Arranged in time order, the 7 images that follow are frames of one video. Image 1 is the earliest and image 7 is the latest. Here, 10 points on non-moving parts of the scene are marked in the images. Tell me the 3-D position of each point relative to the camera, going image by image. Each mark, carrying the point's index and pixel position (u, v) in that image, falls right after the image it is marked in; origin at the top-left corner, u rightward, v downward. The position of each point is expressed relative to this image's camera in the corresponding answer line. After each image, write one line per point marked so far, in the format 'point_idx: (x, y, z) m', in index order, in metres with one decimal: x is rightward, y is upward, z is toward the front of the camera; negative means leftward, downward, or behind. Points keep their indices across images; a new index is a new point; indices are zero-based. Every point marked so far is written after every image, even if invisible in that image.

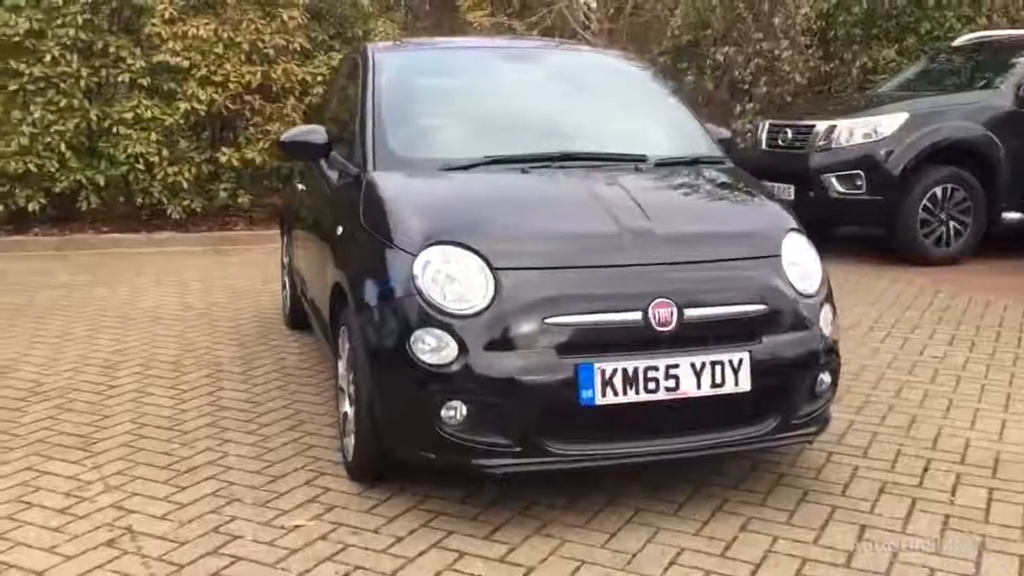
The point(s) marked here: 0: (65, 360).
0: (-2.5, -0.4, +5.6) m
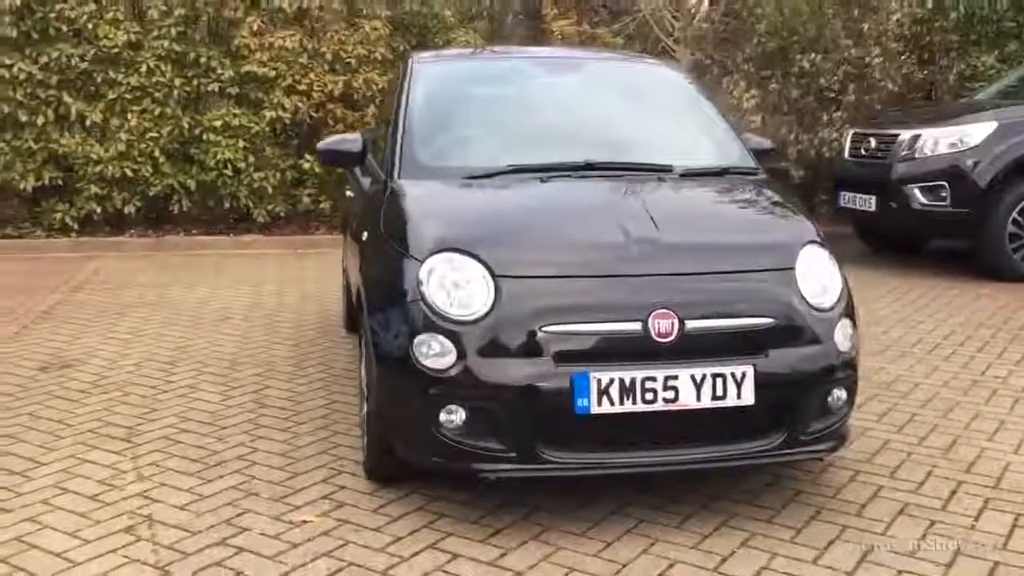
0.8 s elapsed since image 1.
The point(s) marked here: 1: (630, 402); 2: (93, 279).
0: (-2.2, -0.4, +5.9) m
1: (+0.4, -0.4, +3.3) m
2: (-3.5, +0.1, +8.5) m
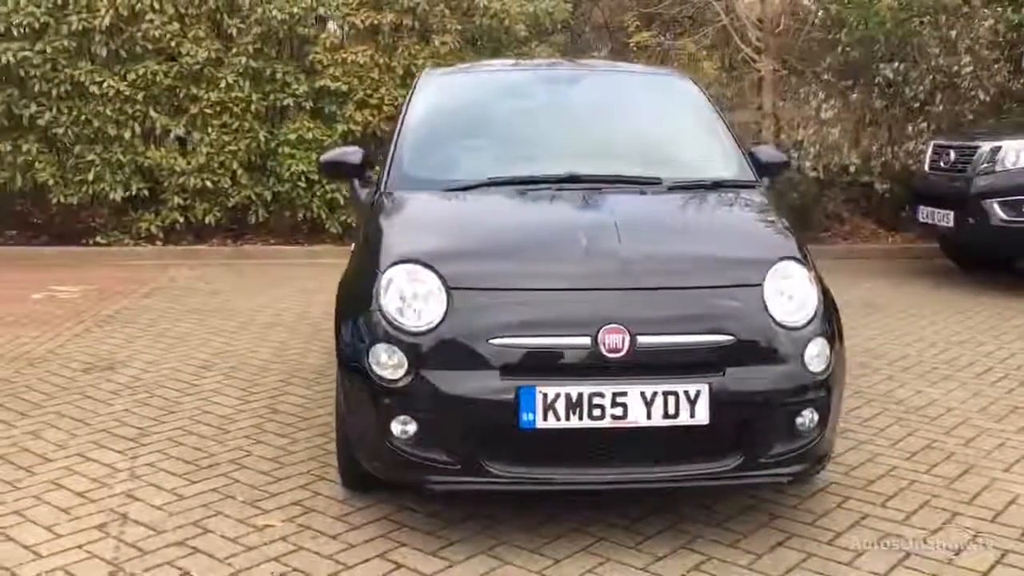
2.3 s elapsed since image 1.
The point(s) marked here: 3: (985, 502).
0: (-2.1, -0.4, +6.1) m
1: (+0.2, -0.4, +3.2) m
2: (-3.0, 0.0, +8.9) m
3: (+1.8, -0.8, +3.8) m
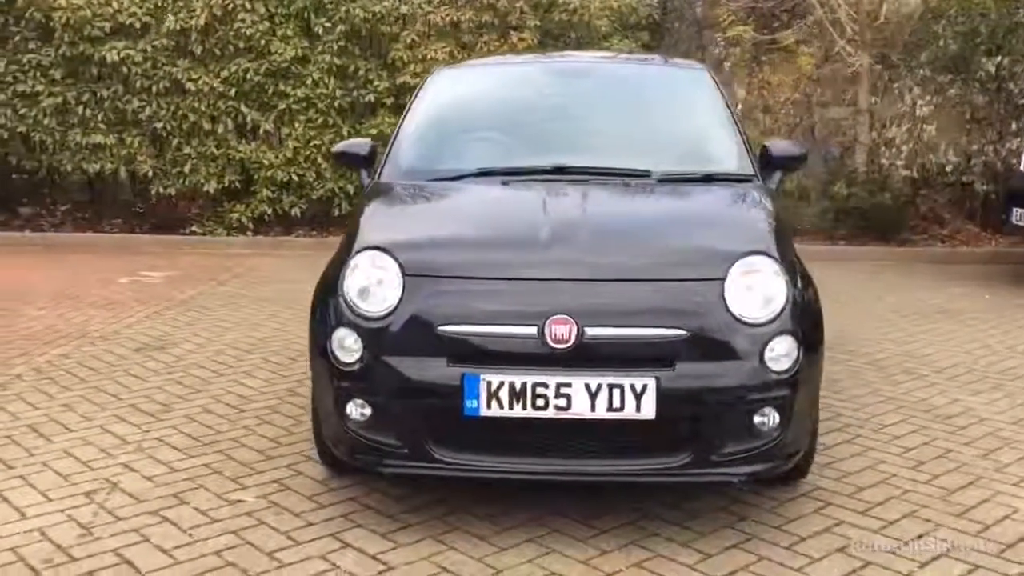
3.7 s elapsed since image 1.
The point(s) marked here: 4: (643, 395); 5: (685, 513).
0: (-1.8, -0.3, +6.4) m
1: (0.0, -0.4, +3.3) m
2: (-2.4, +0.1, +9.3) m
3: (+1.7, -0.8, +3.6) m
4: (+0.4, -0.3, +3.2) m
5: (+0.6, -0.8, +3.6) m
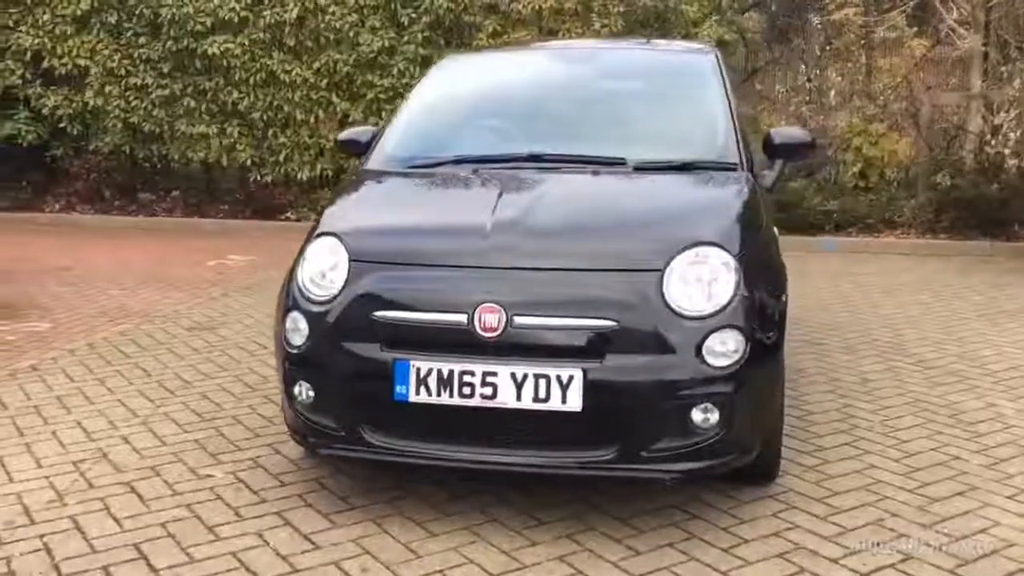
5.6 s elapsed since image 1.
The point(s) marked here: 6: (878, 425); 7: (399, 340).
0: (-1.6, -0.2, +6.6) m
1: (-0.2, -0.3, +3.3) m
2: (-1.8, +0.3, +9.6) m
3: (+1.5, -0.8, +3.4) m
4: (+0.2, -0.3, +3.2) m
5: (+0.4, -0.8, +3.5) m
6: (+1.6, -0.6, +4.5) m
7: (-0.4, -0.2, +3.3) m
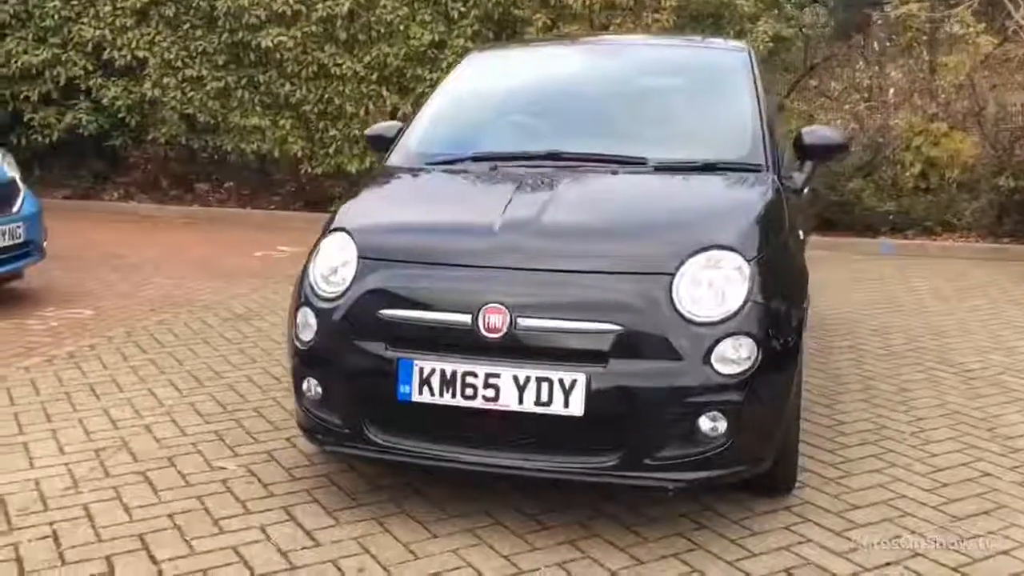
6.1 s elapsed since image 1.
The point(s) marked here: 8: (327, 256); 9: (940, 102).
0: (-1.4, -0.2, +6.6) m
1: (-0.2, -0.3, +3.2) m
2: (-1.3, +0.3, +9.6) m
3: (+1.5, -0.8, +3.3) m
4: (+0.2, -0.3, +3.1) m
5: (+0.4, -0.8, +3.5) m
6: (+1.7, -0.6, +4.3) m
7: (-0.3, -0.2, +3.3) m
8: (-0.7, +0.1, +3.6) m
9: (+4.3, +1.9, +10.2) m
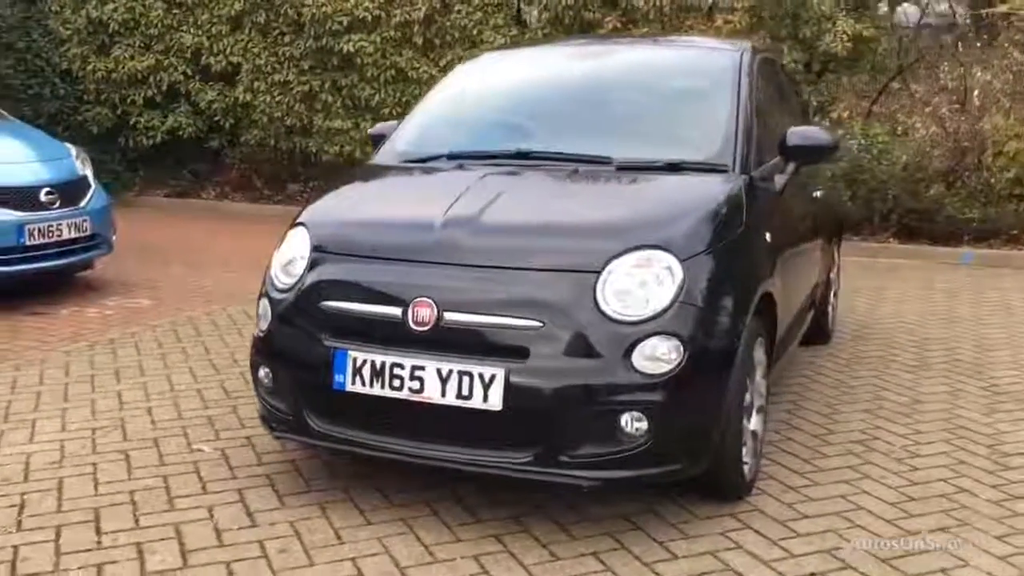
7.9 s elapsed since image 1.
0: (-1.2, -0.2, +6.8) m
1: (-0.4, -0.3, +3.3) m
2: (-0.7, +0.4, +9.8) m
3: (+1.2, -0.9, +3.1) m
4: (-0.1, -0.3, +3.2) m
5: (+0.2, -0.8, +3.4) m
6: (+1.6, -0.7, +4.2) m
7: (-0.6, -0.1, +3.4) m
8: (-0.8, +0.1, +3.7) m
9: (+5.0, +1.7, +9.6) m
